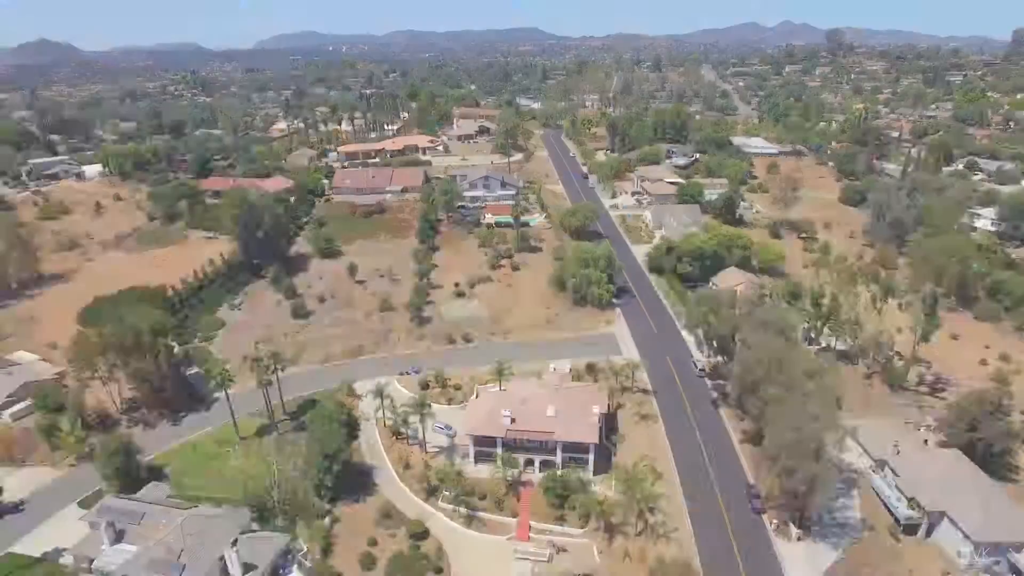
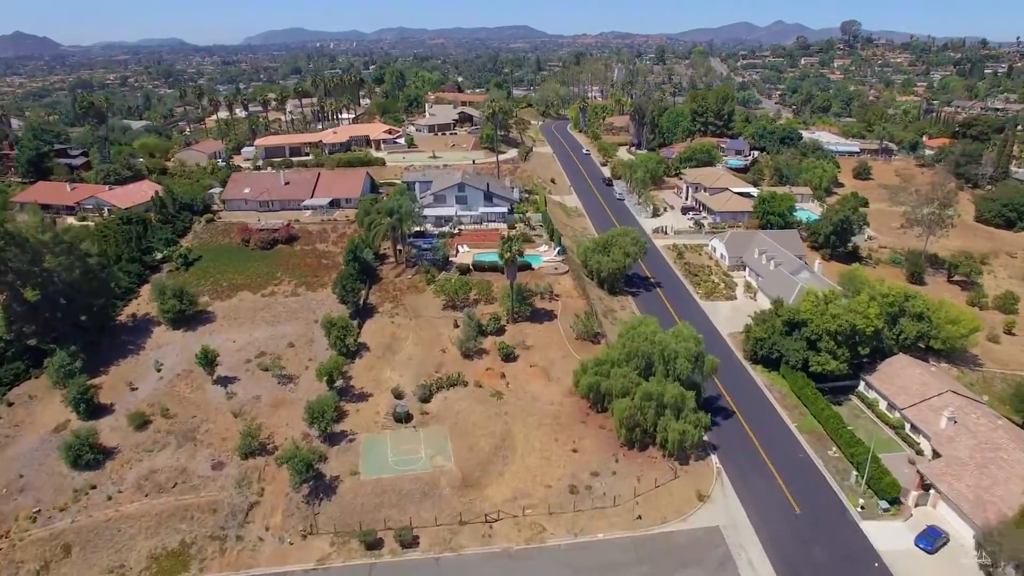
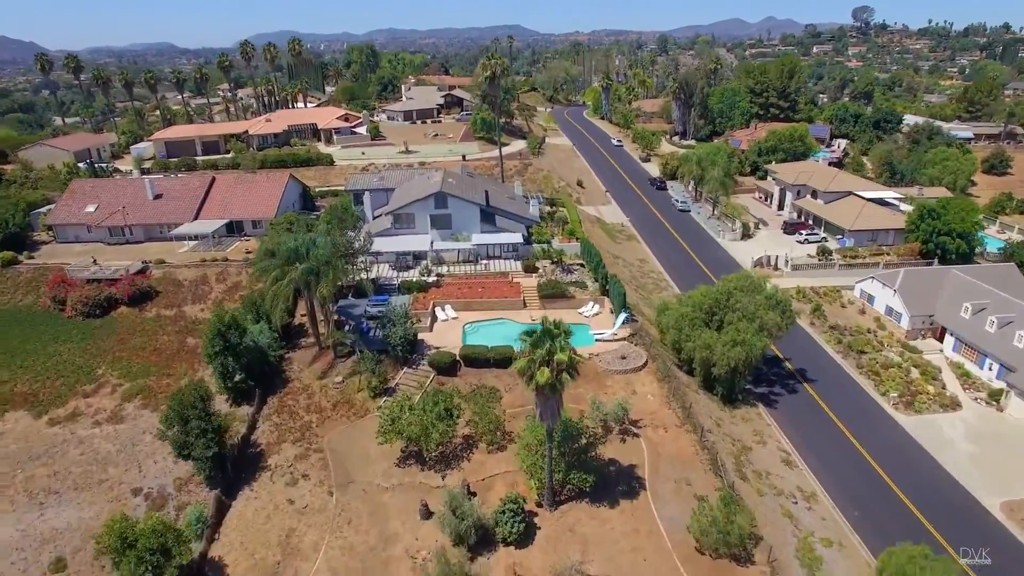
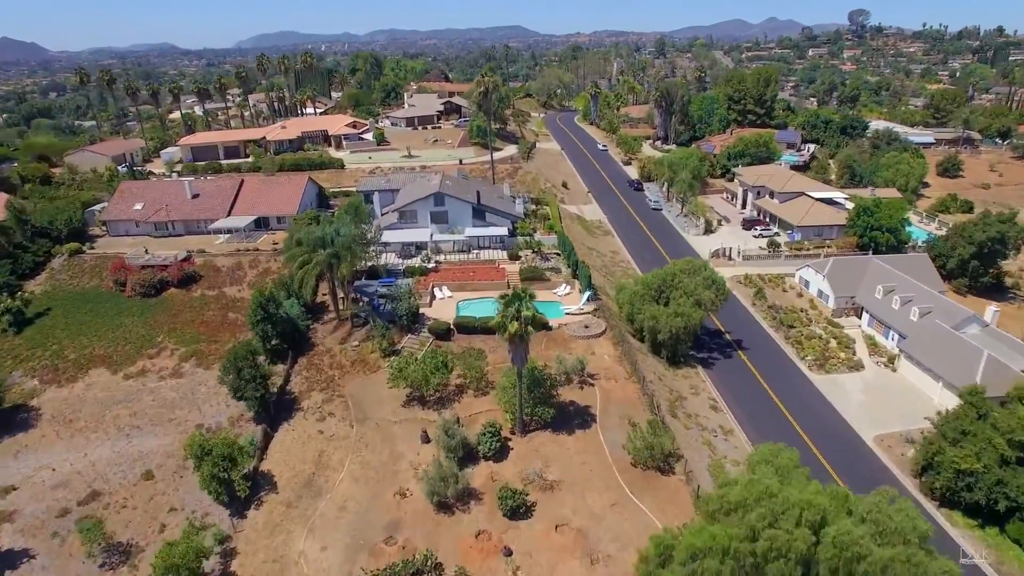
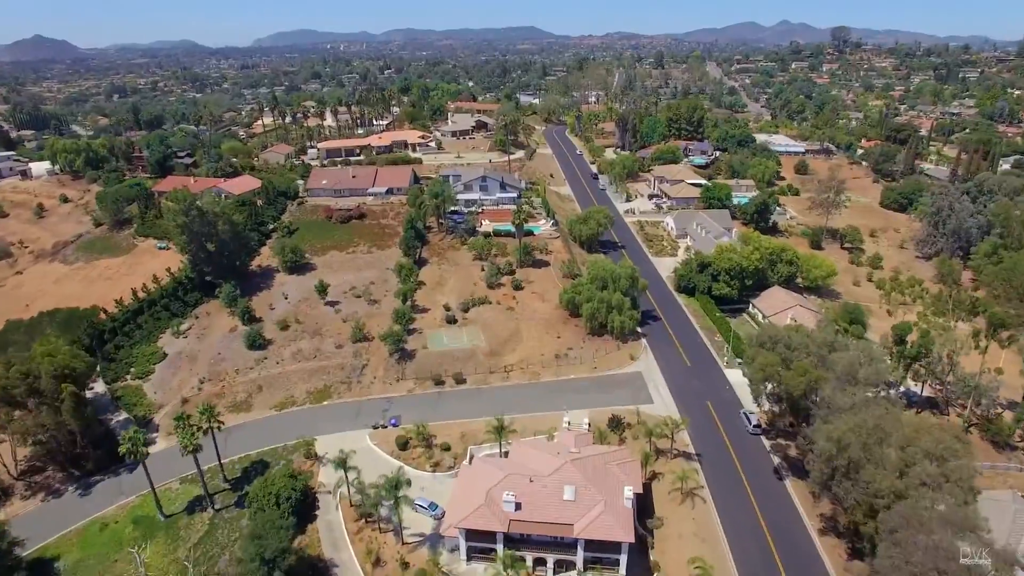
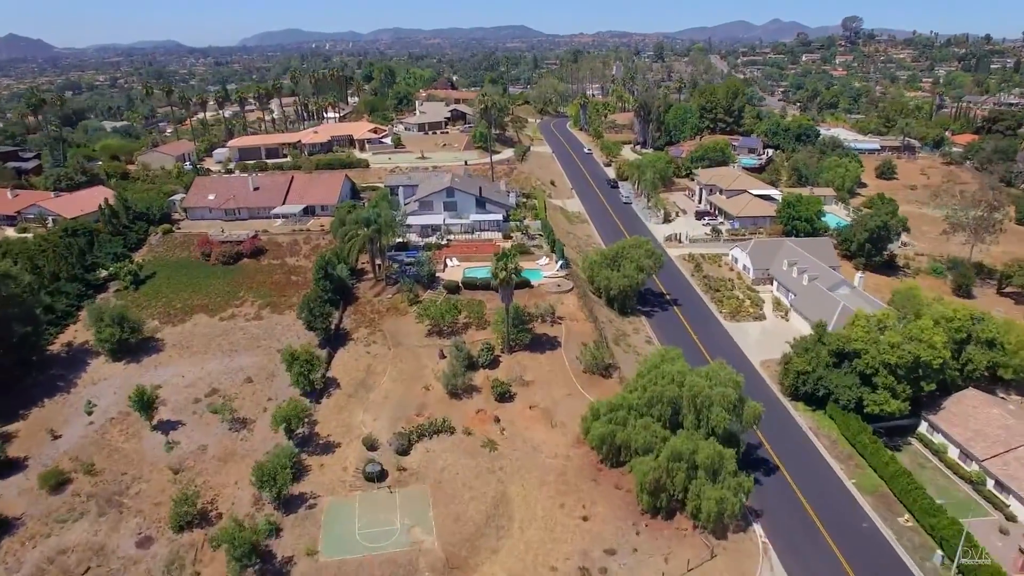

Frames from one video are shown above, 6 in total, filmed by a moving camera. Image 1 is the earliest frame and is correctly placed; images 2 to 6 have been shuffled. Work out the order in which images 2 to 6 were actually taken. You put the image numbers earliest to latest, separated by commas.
5, 2, 6, 4, 3
